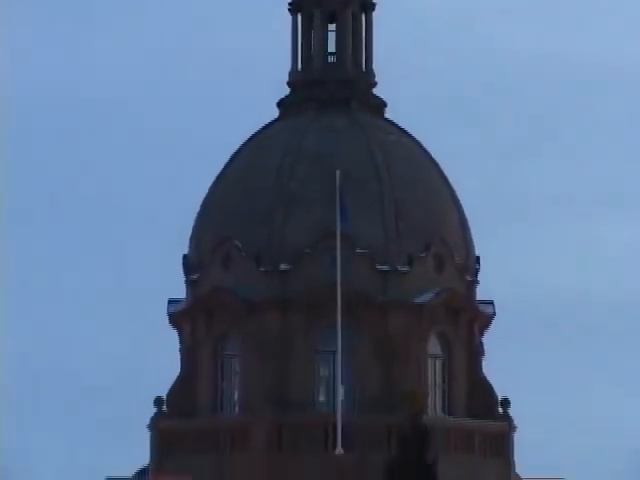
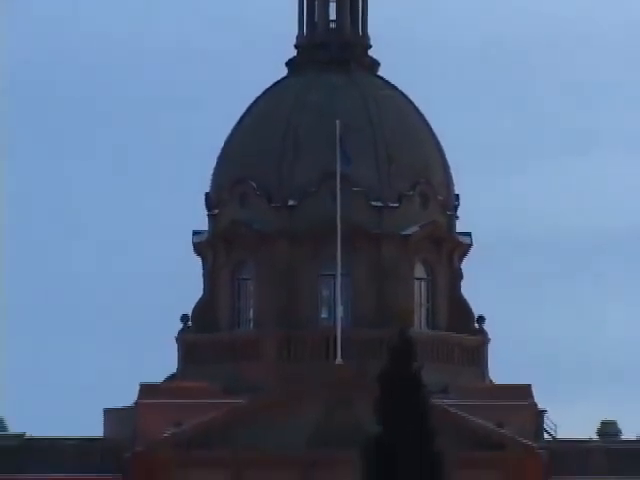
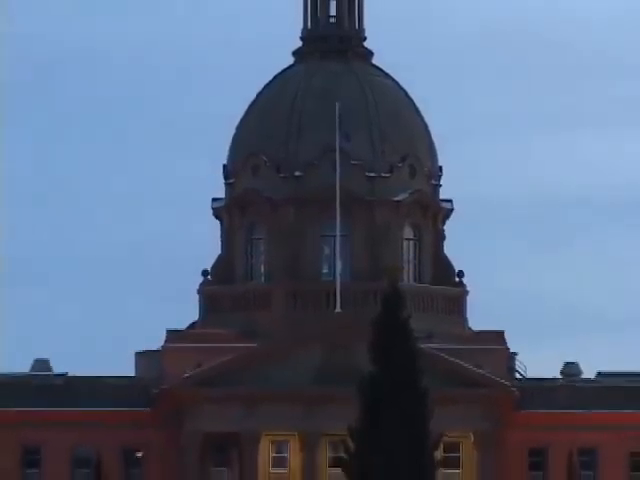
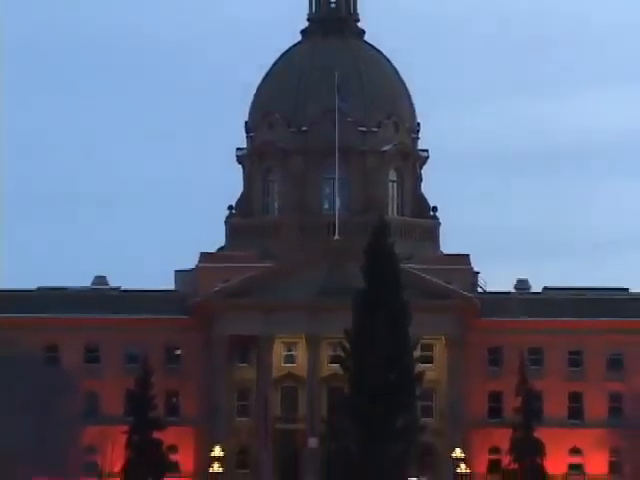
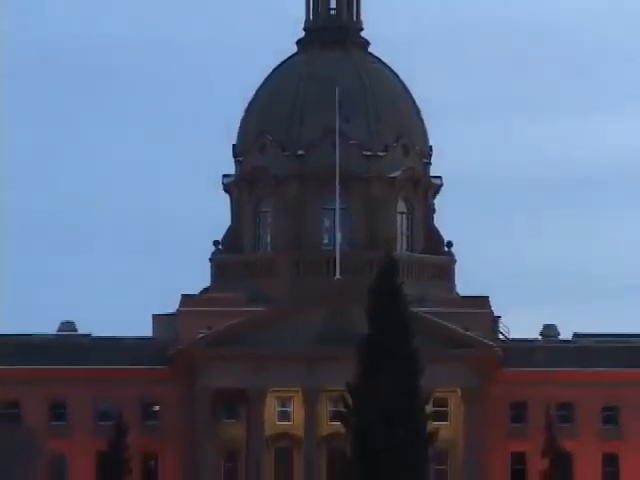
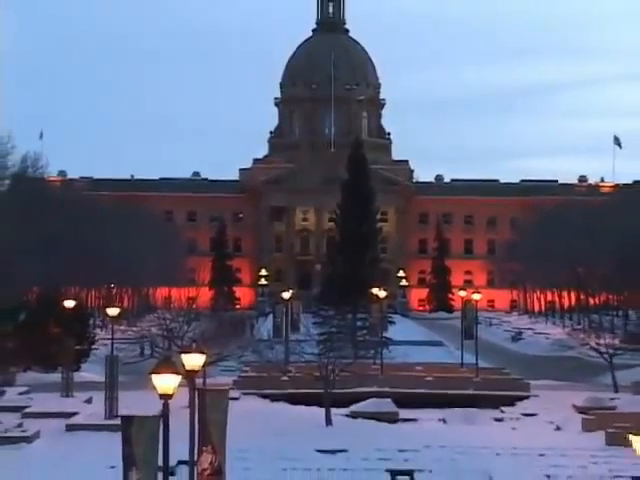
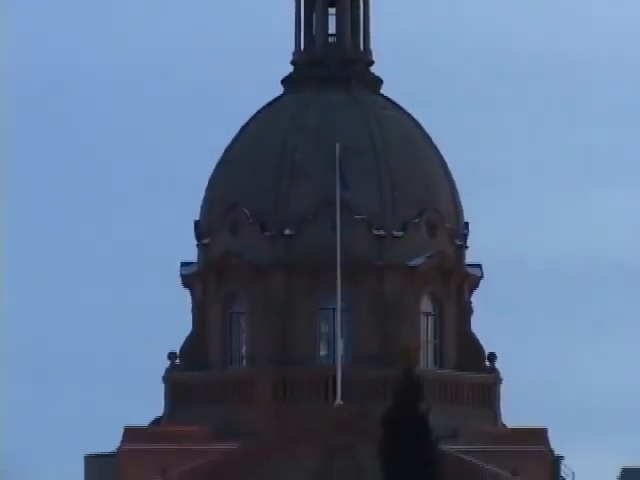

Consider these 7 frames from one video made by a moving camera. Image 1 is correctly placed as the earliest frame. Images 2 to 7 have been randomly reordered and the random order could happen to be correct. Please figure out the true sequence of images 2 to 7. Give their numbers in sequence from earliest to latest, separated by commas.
7, 2, 3, 5, 4, 6
